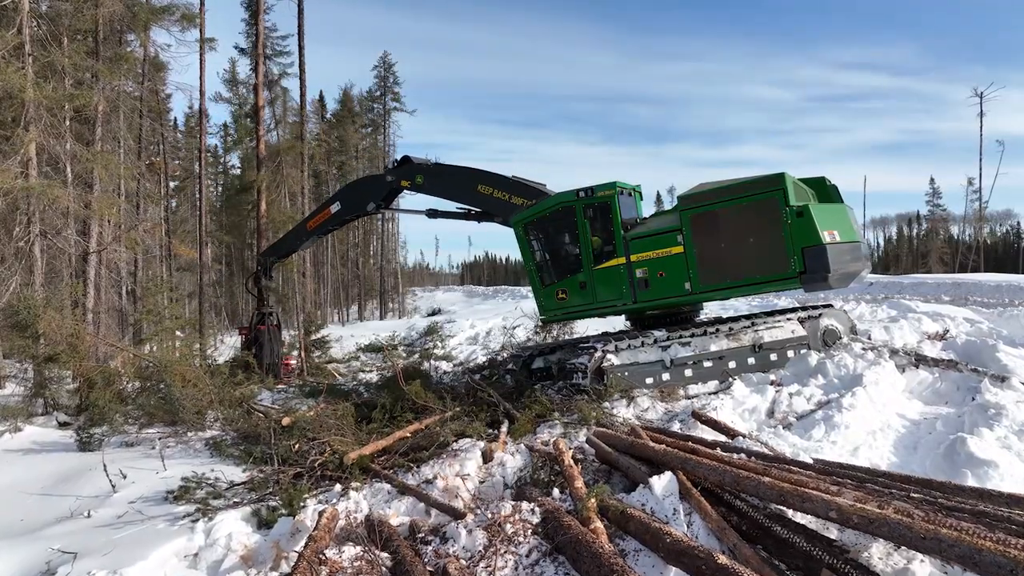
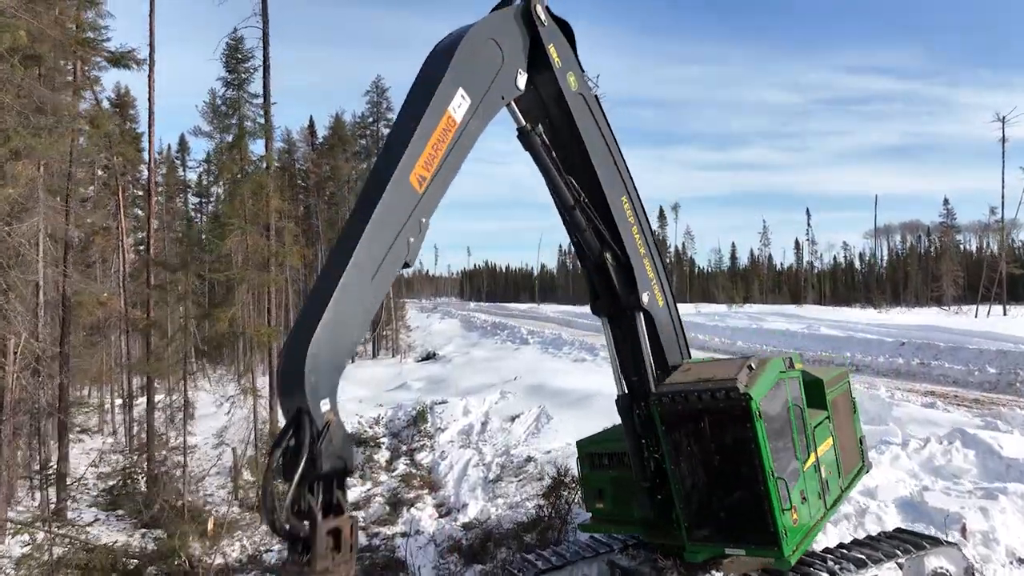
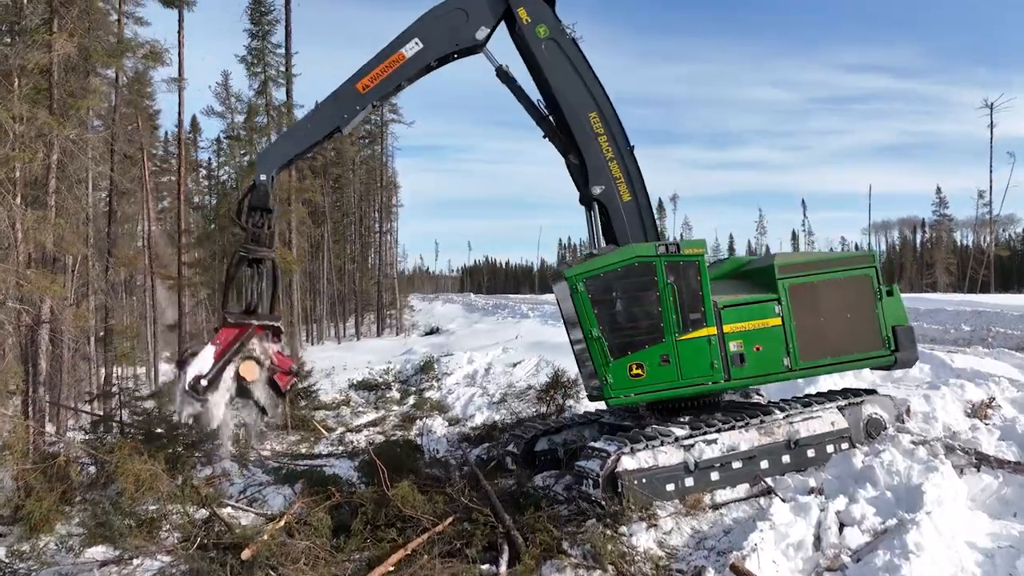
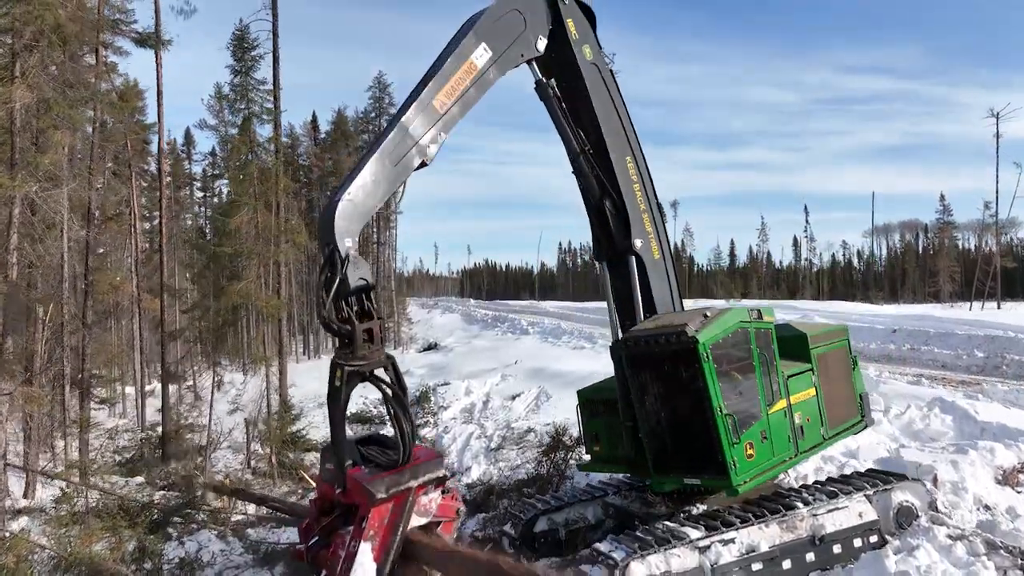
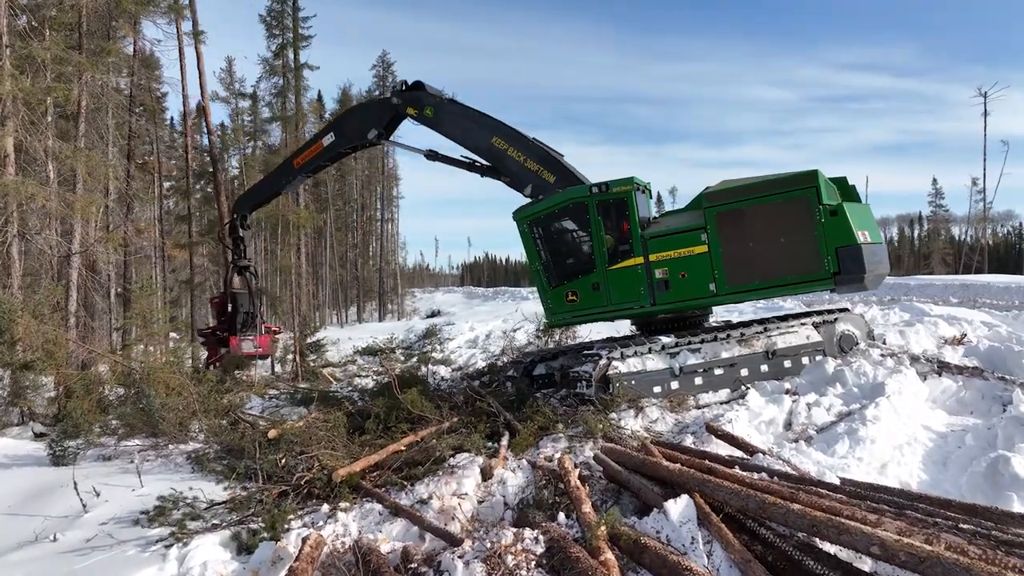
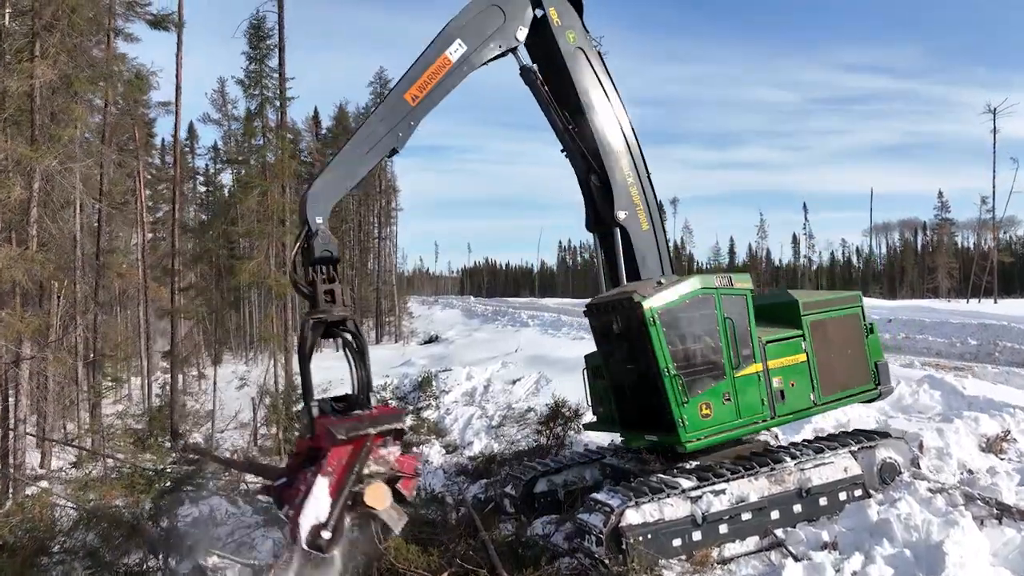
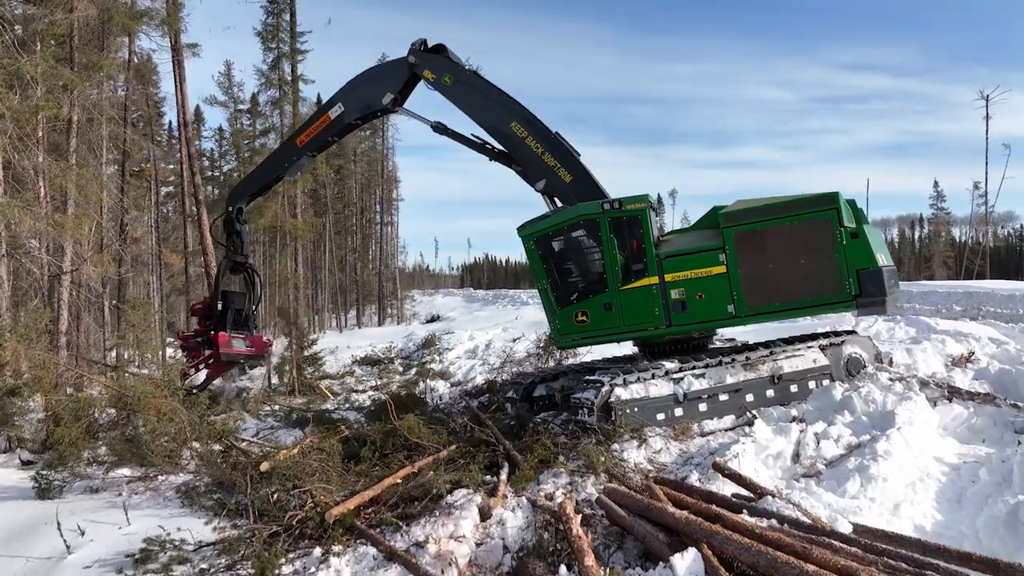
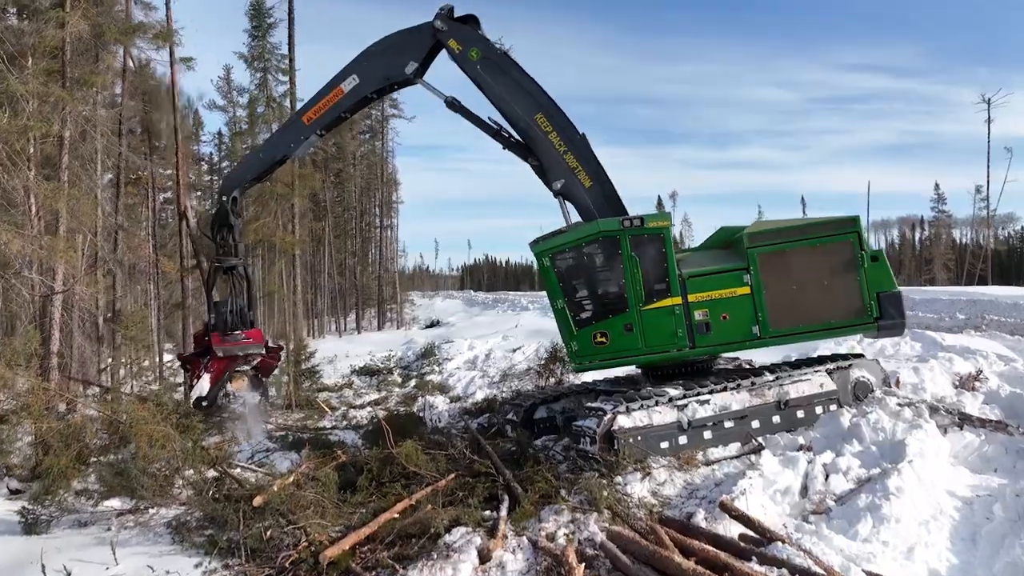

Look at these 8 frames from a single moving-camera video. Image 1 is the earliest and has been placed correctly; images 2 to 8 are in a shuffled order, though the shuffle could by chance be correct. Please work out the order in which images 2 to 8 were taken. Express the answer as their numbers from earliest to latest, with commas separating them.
5, 7, 8, 3, 6, 4, 2
